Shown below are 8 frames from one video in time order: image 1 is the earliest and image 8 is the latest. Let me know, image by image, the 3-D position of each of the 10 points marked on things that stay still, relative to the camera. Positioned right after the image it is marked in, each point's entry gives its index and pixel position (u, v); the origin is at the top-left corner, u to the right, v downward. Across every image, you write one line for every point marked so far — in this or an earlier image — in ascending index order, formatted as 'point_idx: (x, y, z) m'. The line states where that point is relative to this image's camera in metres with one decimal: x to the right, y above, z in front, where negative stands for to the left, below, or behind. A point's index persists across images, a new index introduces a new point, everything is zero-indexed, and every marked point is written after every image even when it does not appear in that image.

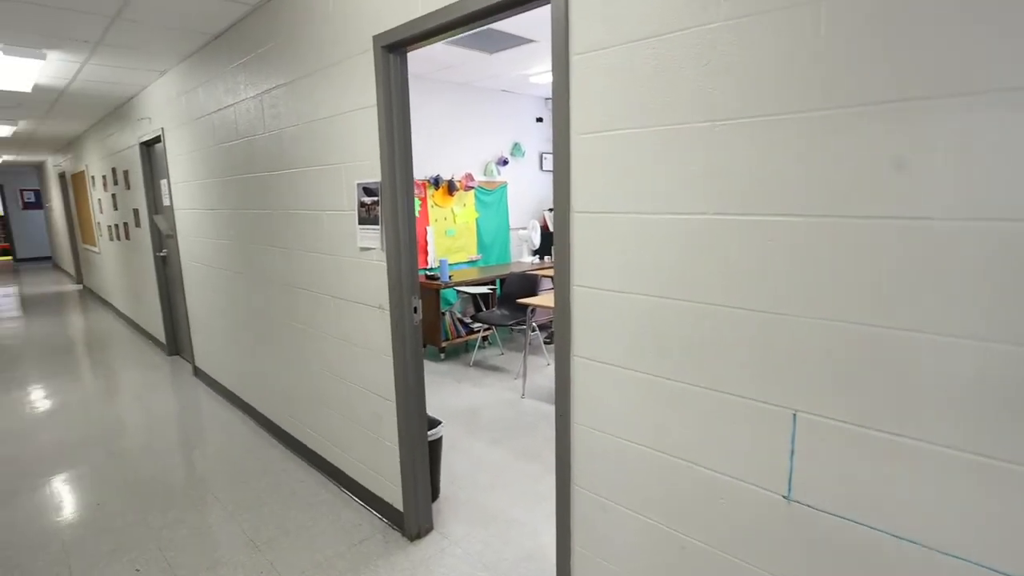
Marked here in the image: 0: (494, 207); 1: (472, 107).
0: (-0.2, +1.0, +6.6) m
1: (-0.5, +2.1, +6.3) m
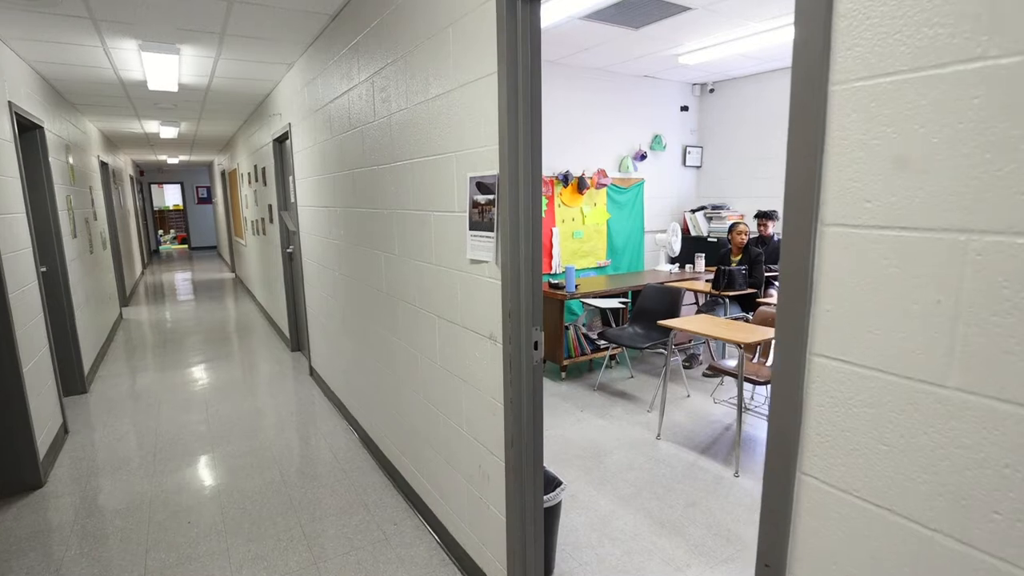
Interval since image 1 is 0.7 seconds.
0: (+1.2, +0.9, +5.9) m
1: (+1.0, +2.0, +5.6) m
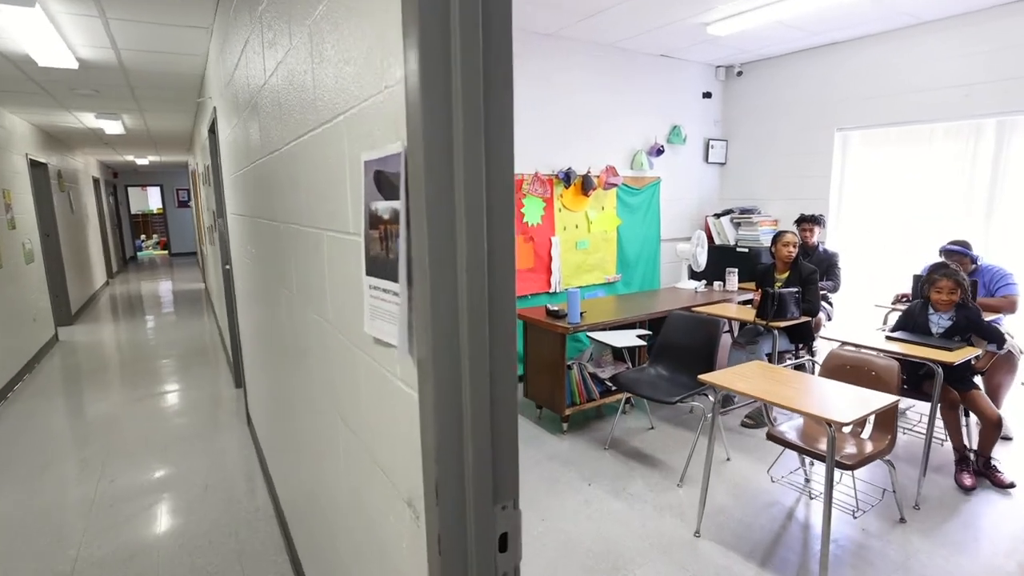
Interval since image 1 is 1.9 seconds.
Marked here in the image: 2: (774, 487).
0: (+1.2, +0.7, +4.9) m
1: (+0.9, +1.8, +4.7) m
2: (+1.3, -1.0, +2.7) m
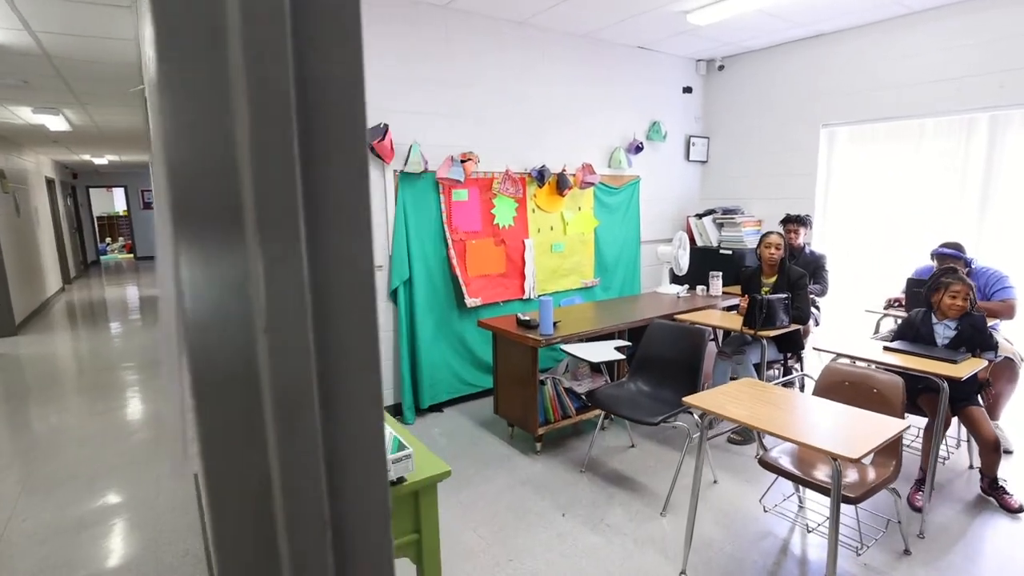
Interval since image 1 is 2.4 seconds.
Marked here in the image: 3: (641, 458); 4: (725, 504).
0: (+0.9, +0.6, +4.7) m
1: (+0.6, +1.7, +4.4) m
2: (+1.2, -1.0, +2.5) m
3: (+0.7, -1.0, +3.1) m
4: (+1.0, -1.0, +2.6) m
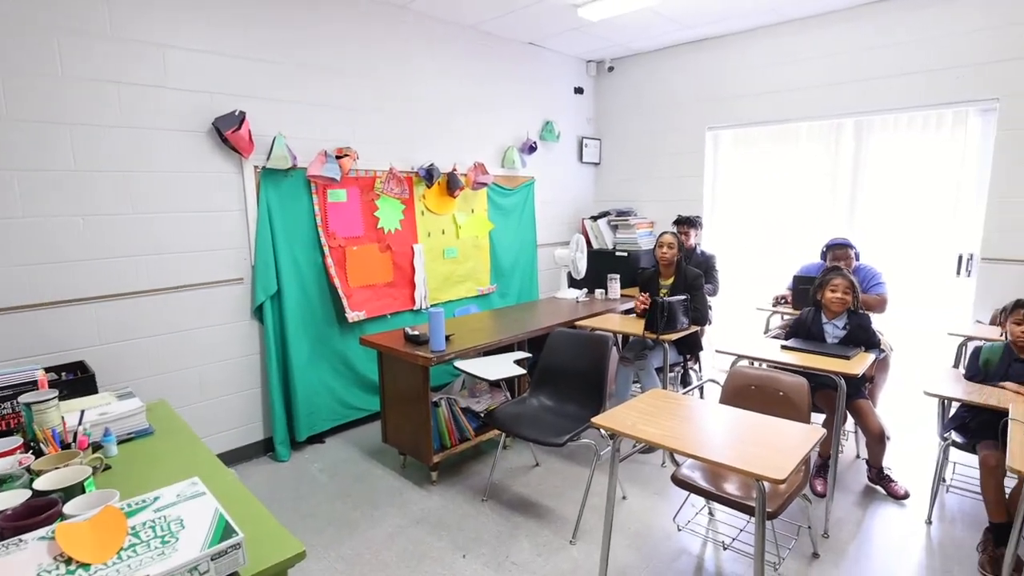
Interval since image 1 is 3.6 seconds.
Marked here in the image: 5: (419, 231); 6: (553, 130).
0: (0.0, +0.6, +4.5) m
1: (-0.2, +1.7, +4.1) m
2: (+0.7, -1.1, +2.3) m
3: (+0.2, -1.0, +2.9) m
4: (+0.6, -1.0, +2.4) m
5: (-0.6, +0.4, +3.8) m
6: (+0.3, +1.4, +4.7) m
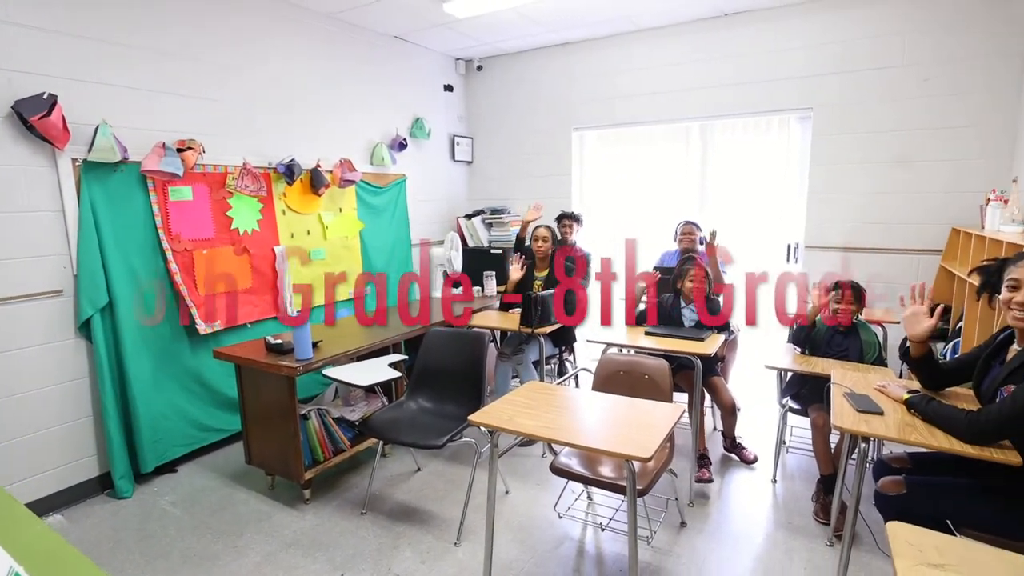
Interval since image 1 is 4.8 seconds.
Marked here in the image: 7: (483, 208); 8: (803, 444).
0: (-1.0, +0.6, +4.3) m
1: (-1.2, +1.7, +3.9) m
2: (+0.2, -1.0, +2.4) m
3: (-0.4, -1.0, +2.8) m
4: (0.0, -1.0, +2.5) m
5: (-1.5, +0.4, +3.5) m
6: (-0.7, +1.4, +4.6) m
7: (-0.3, +0.7, +5.1) m
8: (+1.6, -0.9, +3.0) m
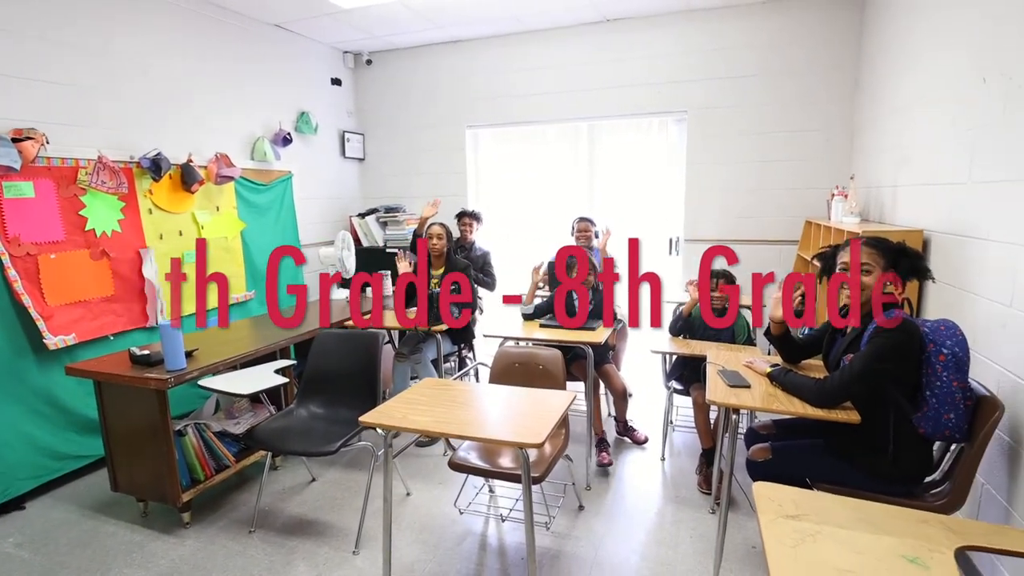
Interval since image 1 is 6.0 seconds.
0: (-1.8, +0.6, +4.1) m
1: (-2.0, +1.6, +3.7) m
2: (-0.2, -1.0, +2.4) m
3: (-0.9, -1.0, +2.7) m
4: (-0.4, -1.0, +2.4) m
5: (-2.1, +0.3, +3.2) m
6: (-1.6, +1.3, +4.4) m
7: (-1.2, +0.7, +5.0) m
8: (+1.0, -0.8, +3.2) m
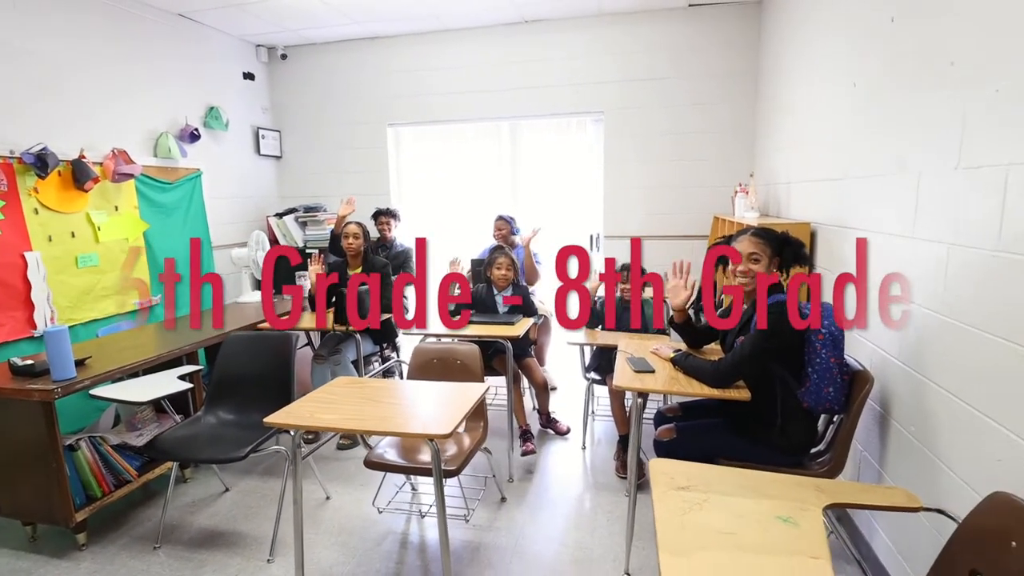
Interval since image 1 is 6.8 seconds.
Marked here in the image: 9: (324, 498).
0: (-2.3, +0.5, +3.8) m
1: (-2.5, +1.6, +3.4) m
2: (-0.5, -1.0, +2.4) m
3: (-1.3, -1.0, +2.6) m
4: (-0.7, -1.0, +2.4) m
5: (-2.5, +0.3, +2.9) m
6: (-2.2, +1.3, +4.2) m
7: (-1.9, +0.7, +4.8) m
8: (+0.6, -0.8, +3.4) m
9: (-0.9, -1.0, +2.5) m
